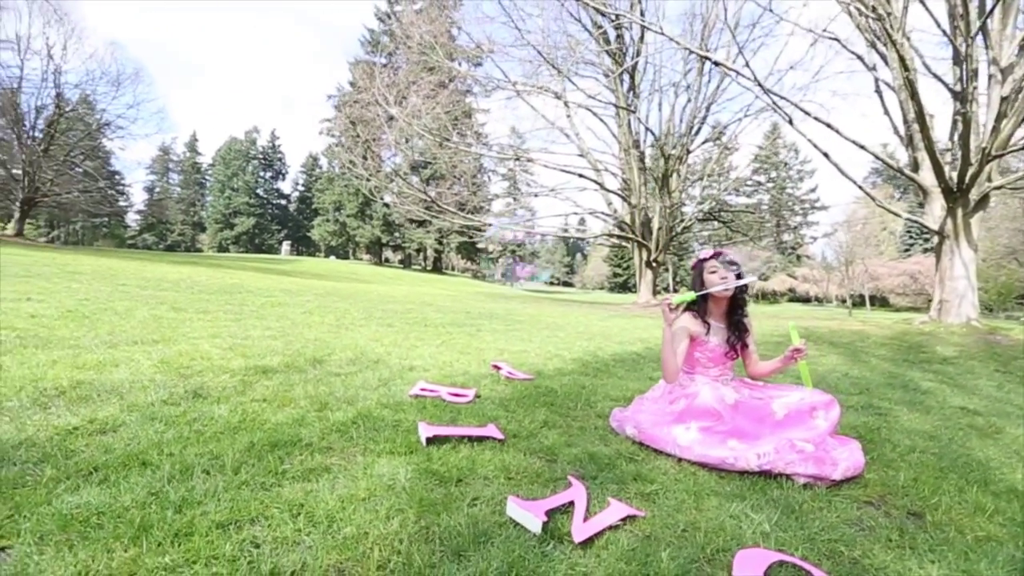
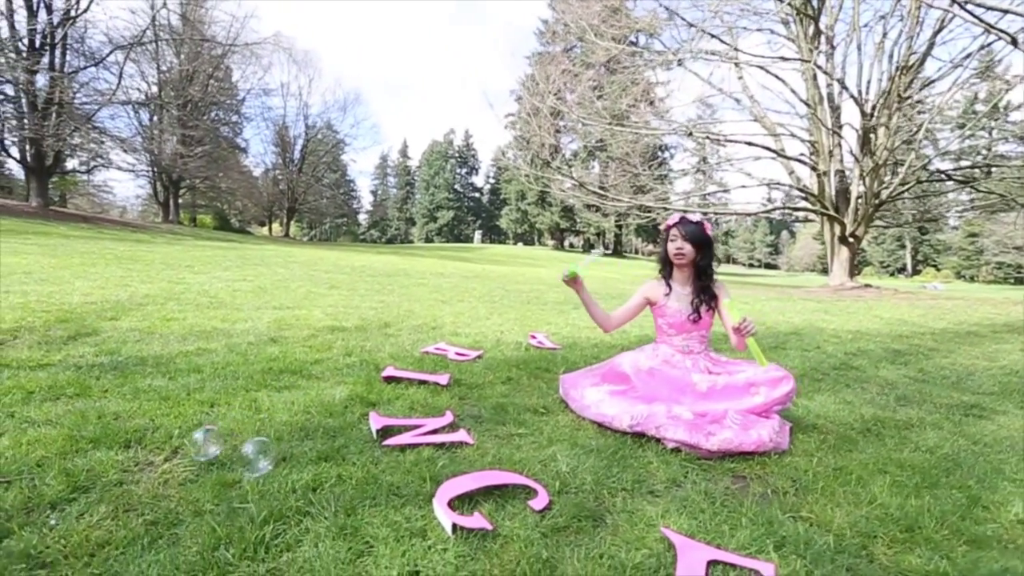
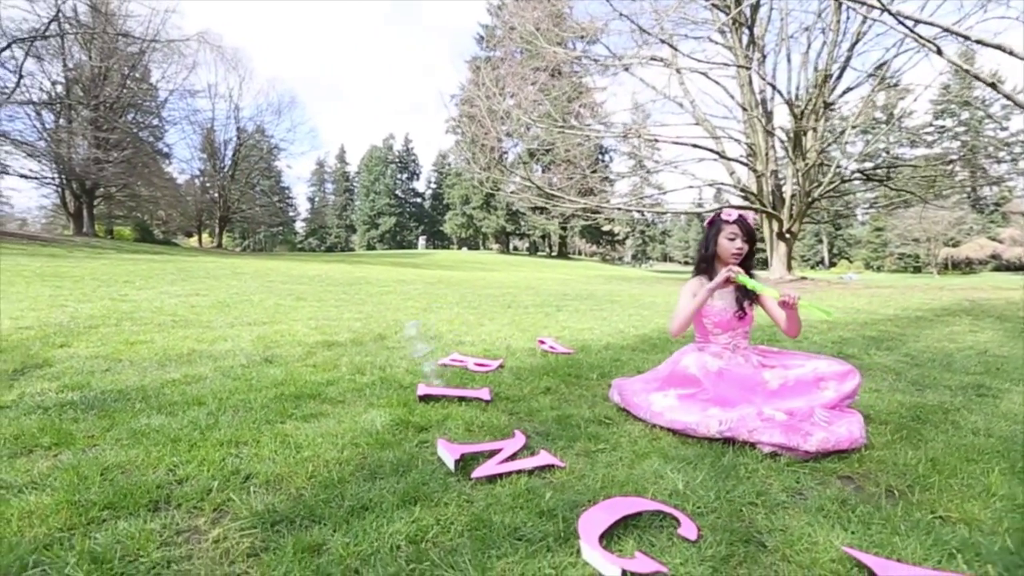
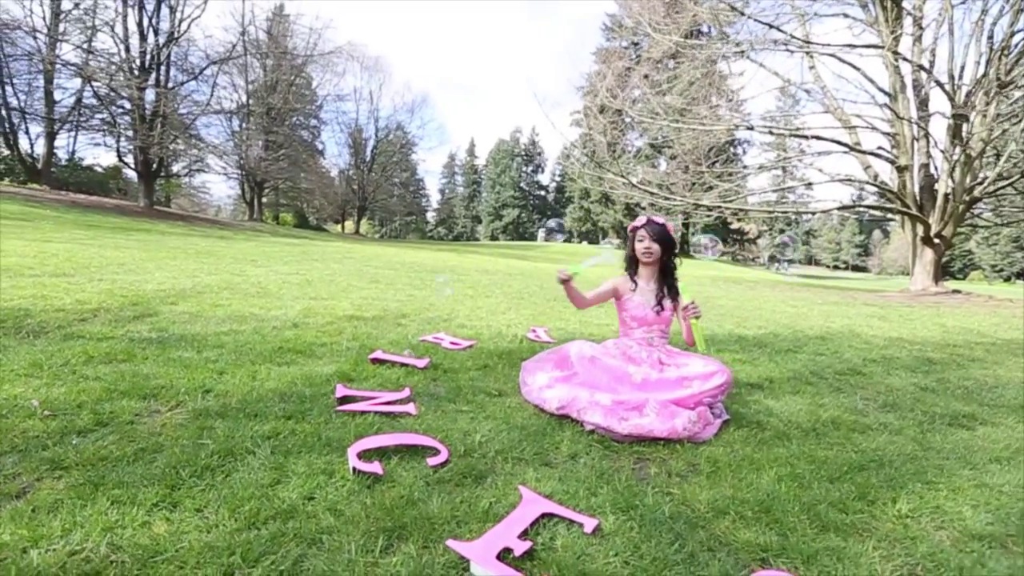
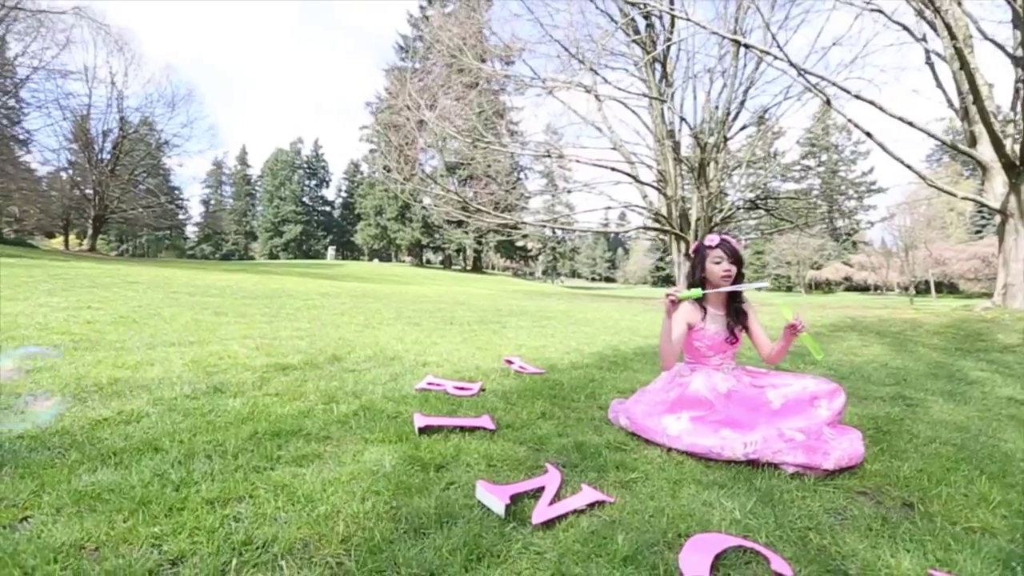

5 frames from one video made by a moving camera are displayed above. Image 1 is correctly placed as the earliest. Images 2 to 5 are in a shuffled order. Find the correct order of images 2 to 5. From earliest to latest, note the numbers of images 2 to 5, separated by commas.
5, 3, 2, 4
